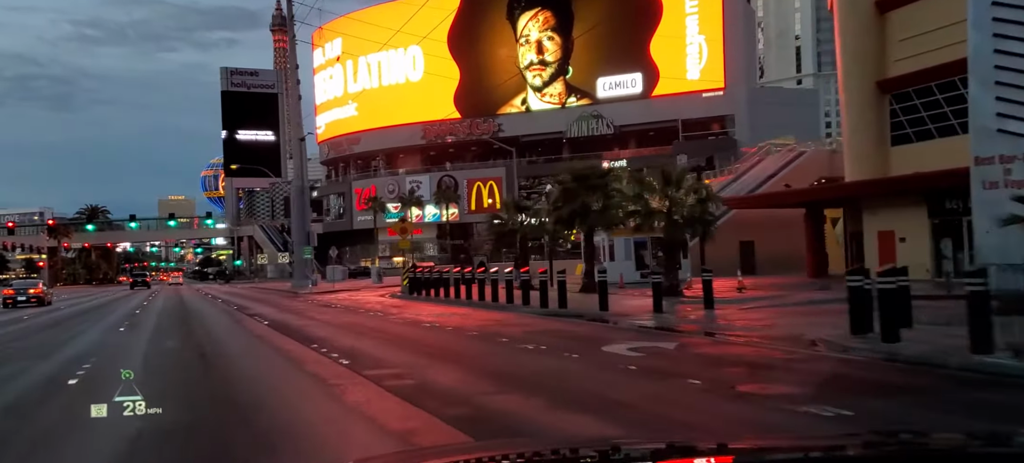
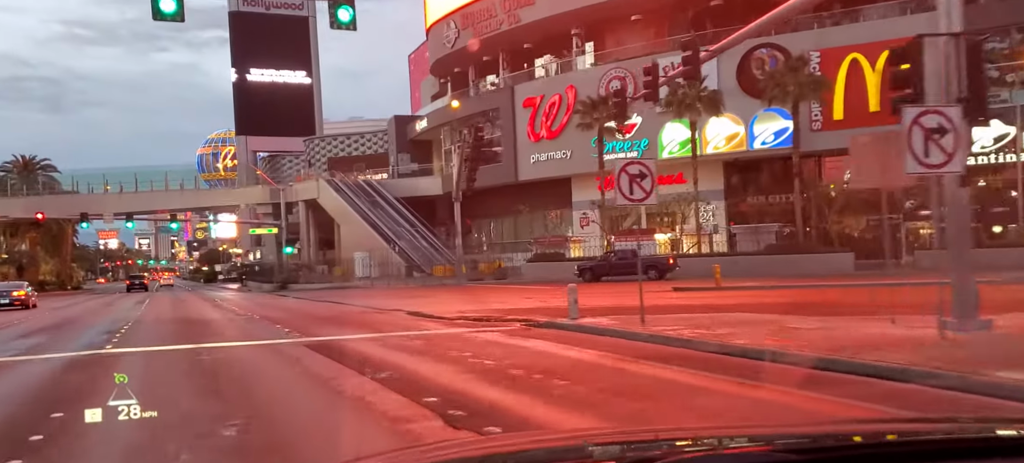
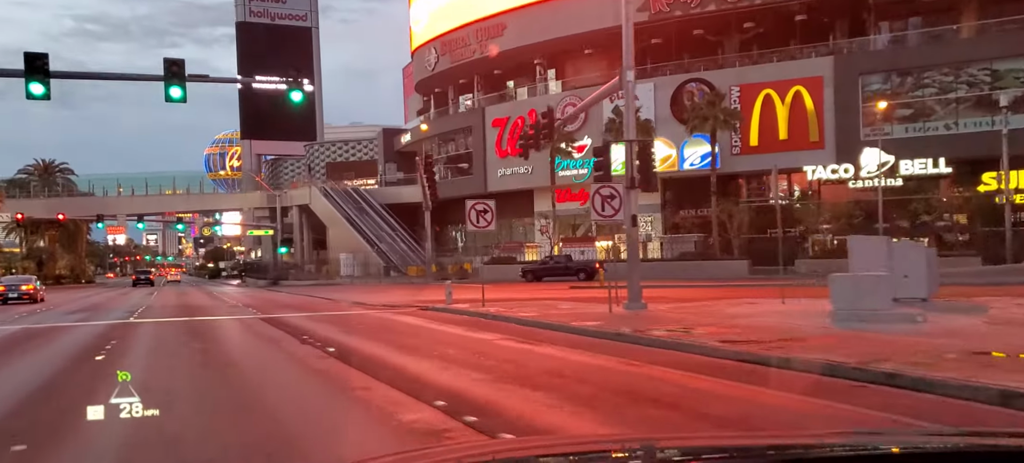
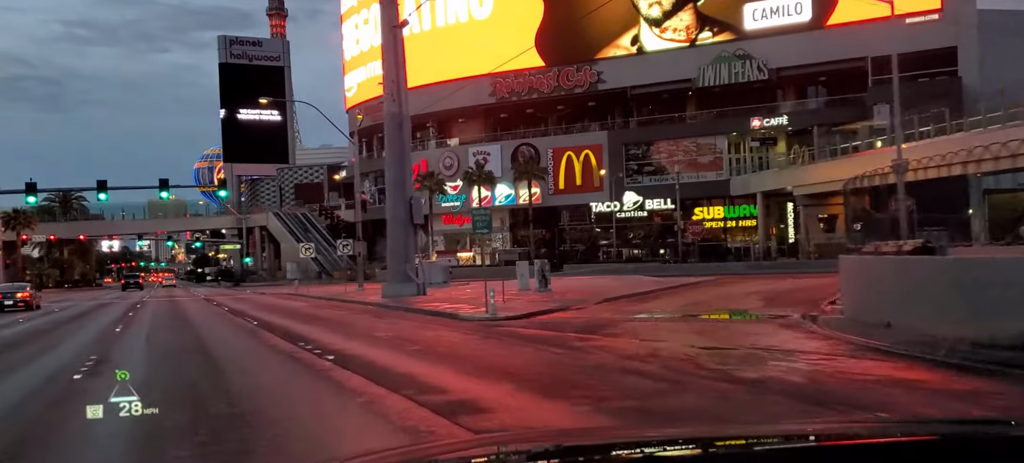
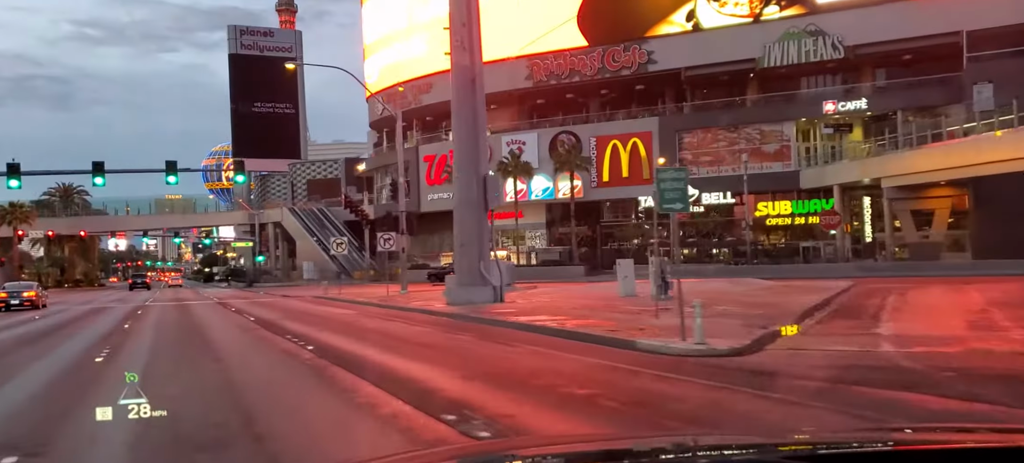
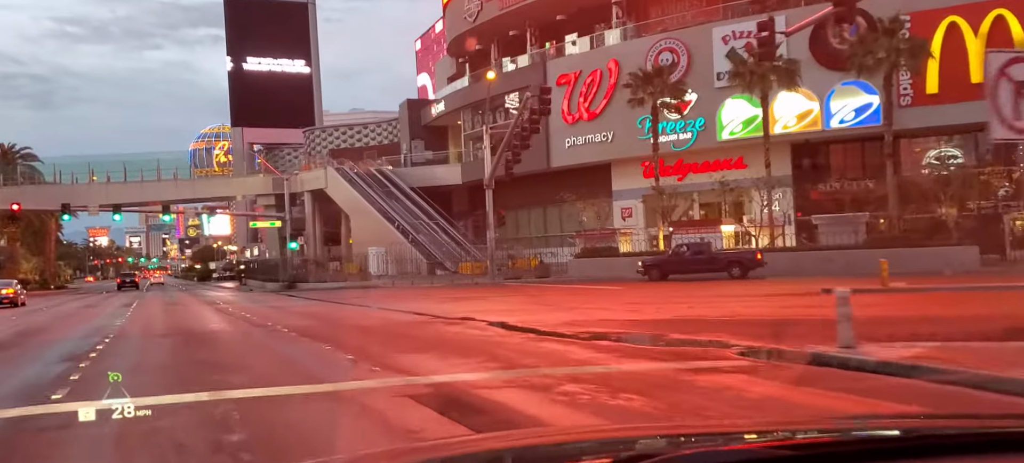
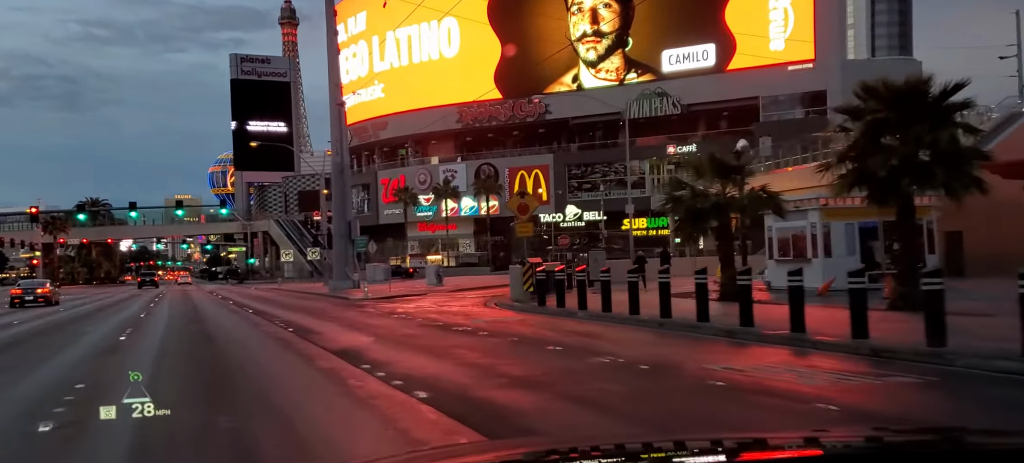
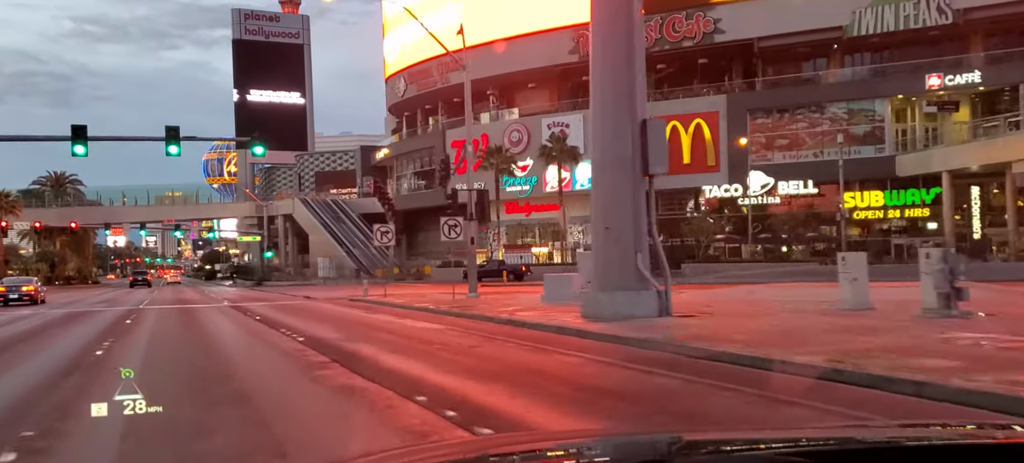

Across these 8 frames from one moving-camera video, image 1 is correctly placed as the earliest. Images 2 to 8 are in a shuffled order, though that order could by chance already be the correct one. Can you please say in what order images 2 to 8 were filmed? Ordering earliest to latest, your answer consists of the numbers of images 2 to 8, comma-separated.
7, 4, 5, 8, 3, 2, 6
